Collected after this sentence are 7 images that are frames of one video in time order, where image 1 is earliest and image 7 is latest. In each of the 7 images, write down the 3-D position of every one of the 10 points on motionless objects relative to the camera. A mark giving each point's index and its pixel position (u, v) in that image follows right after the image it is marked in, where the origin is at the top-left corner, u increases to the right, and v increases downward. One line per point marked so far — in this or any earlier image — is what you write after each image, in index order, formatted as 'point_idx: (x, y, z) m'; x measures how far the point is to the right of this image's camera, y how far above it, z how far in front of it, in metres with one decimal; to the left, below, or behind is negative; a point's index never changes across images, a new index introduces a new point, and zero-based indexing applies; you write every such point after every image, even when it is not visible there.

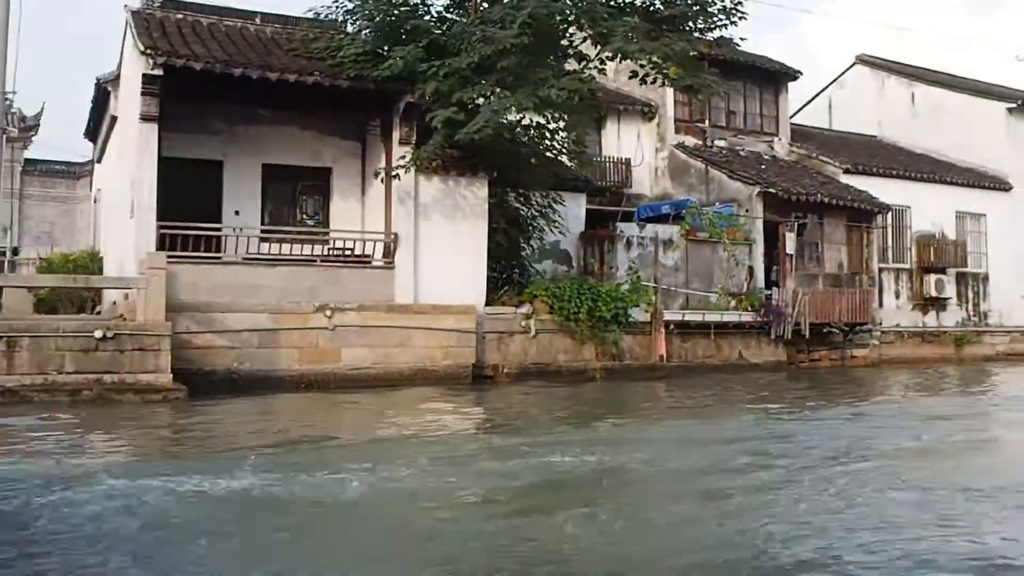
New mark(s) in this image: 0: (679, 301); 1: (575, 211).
0: (+3.6, -0.3, +15.7) m
1: (+1.4, +1.7, +16.3) m
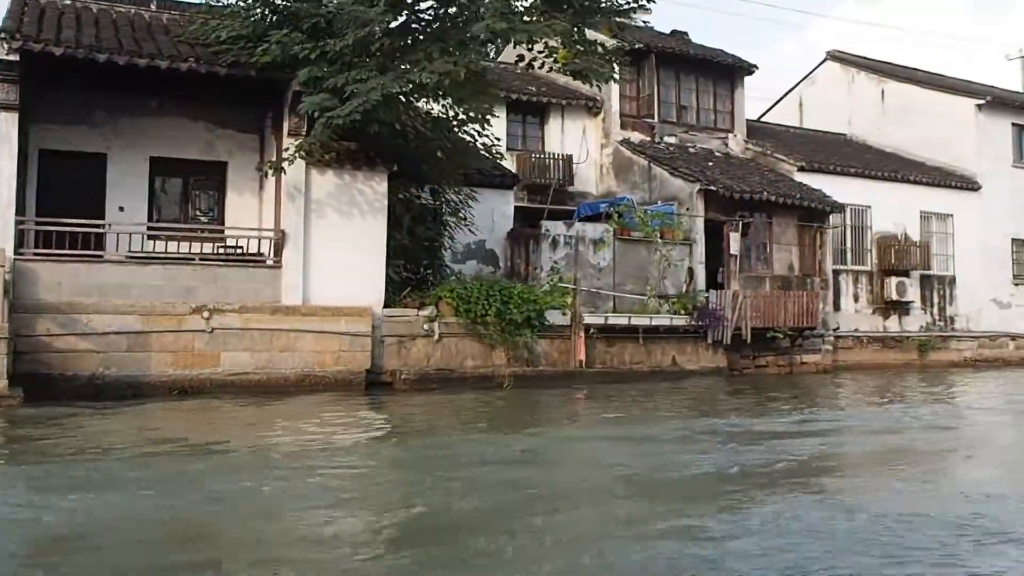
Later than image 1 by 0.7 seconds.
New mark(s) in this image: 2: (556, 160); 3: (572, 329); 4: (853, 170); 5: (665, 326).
0: (+2.0, -0.3, +14.9) m
1: (-0.3, +1.7, +15.5) m
2: (+1.1, +3.2, +18.1) m
3: (+1.1, -0.8, +13.6) m
4: (+9.2, +3.2, +19.4) m
5: (+3.1, -0.8, +14.7) m
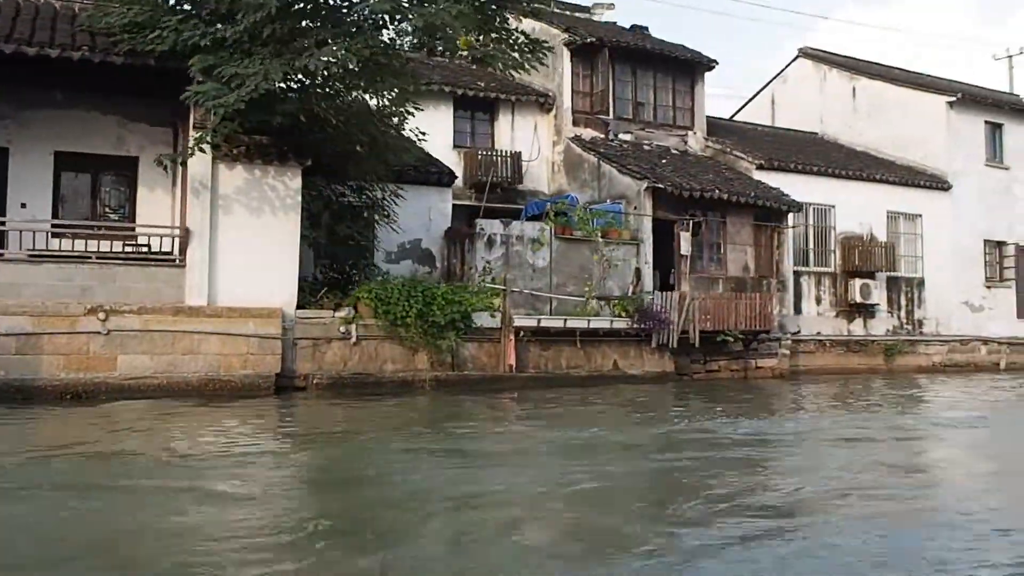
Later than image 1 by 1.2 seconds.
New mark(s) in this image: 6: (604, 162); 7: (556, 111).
0: (+0.7, -0.4, +14.4) m
1: (-1.5, +1.7, +15.0) m
2: (-0.2, +3.2, +17.5) m
3: (-0.2, -0.8, +13.0) m
4: (+7.9, +3.1, +18.8) m
5: (+1.8, -0.8, +14.1) m
6: (+2.1, +2.9, +16.7) m
7: (+1.1, +4.4, +18.1) m
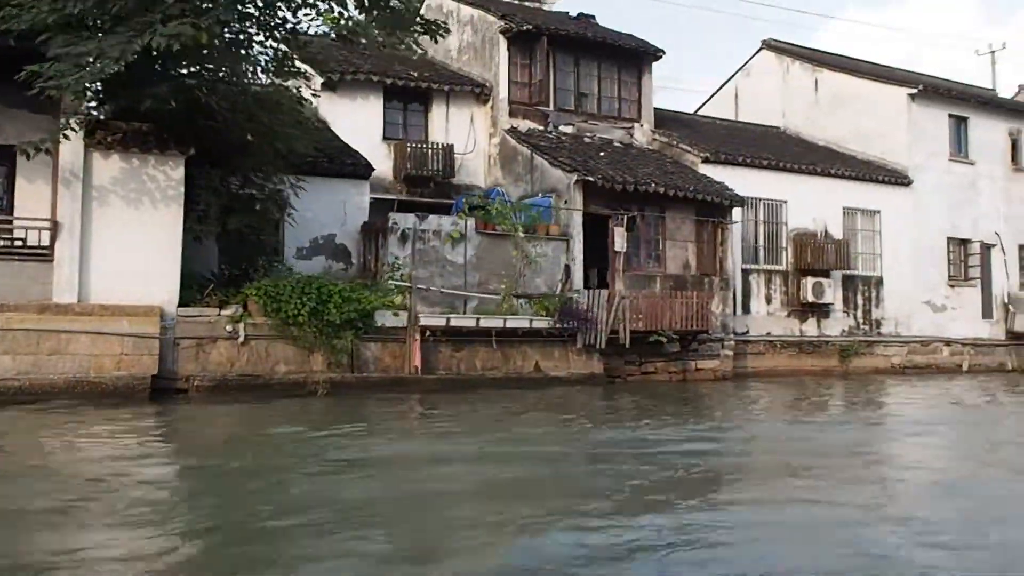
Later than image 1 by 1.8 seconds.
0: (-0.9, -0.3, +13.7) m
1: (-3.1, +1.7, +14.3) m
2: (-1.8, +3.2, +16.8) m
3: (-1.8, -0.7, +12.3) m
4: (+6.3, +3.2, +18.1) m
5: (+0.2, -0.8, +13.4) m
6: (+0.5, +3.0, +16.0) m
7: (-0.5, +4.5, +17.4) m
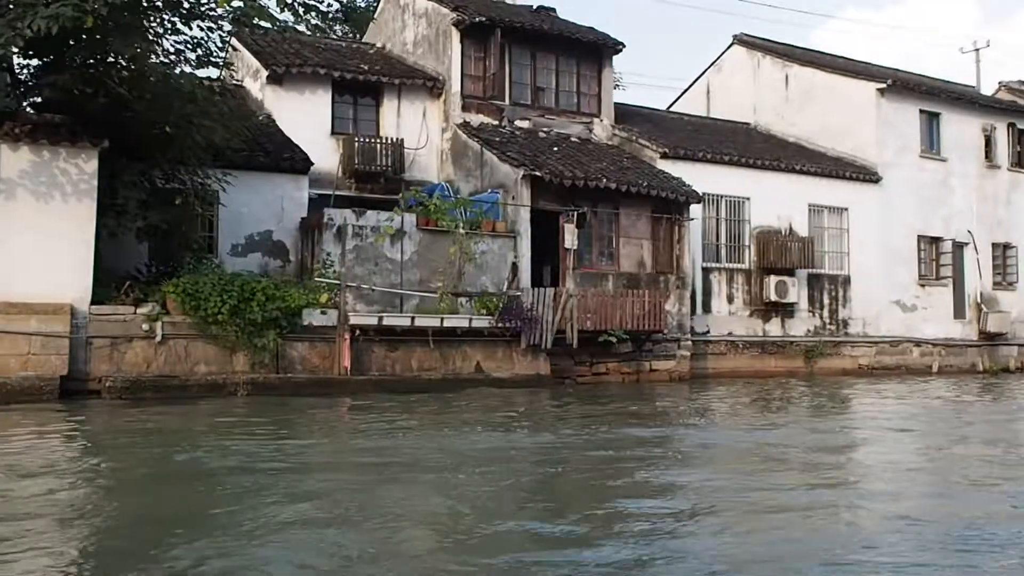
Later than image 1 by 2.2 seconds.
0: (-2.0, -0.3, +13.3) m
1: (-4.2, +1.8, +13.8) m
2: (-2.8, +3.3, +16.4) m
3: (-2.9, -0.7, +11.9) m
4: (+5.2, +3.2, +17.7) m
5: (-0.9, -0.7, +13.0) m
6: (-0.6, +3.0, +15.6) m
7: (-1.6, +4.5, +17.0) m
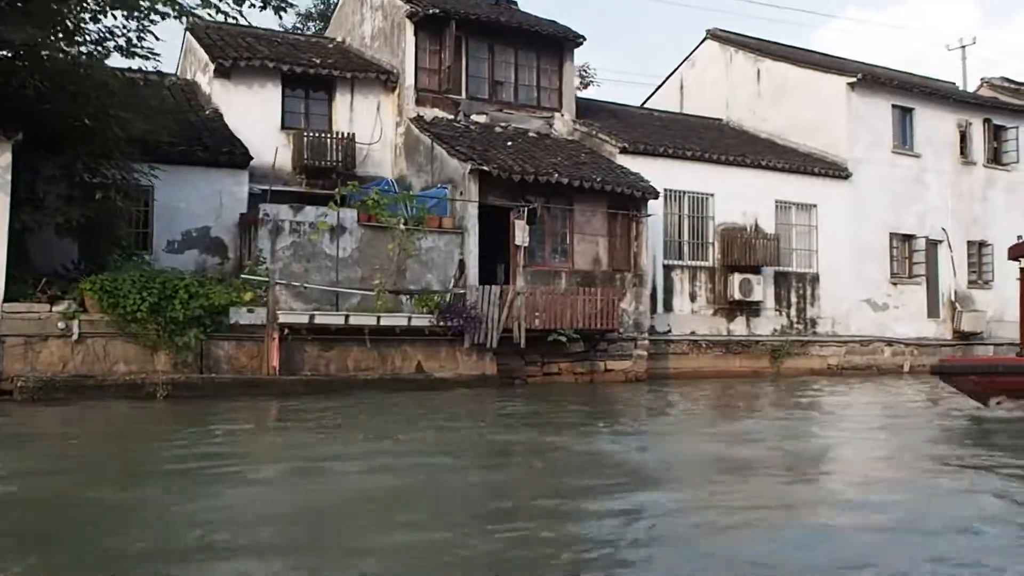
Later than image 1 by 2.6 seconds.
0: (-3.1, -0.2, +12.9) m
1: (-5.3, +1.8, +13.5) m
2: (-3.9, +3.3, +16.1) m
3: (-4.0, -0.7, +11.6) m
4: (+4.2, +3.2, +17.3) m
5: (-1.9, -0.7, +12.6) m
6: (-1.6, +3.0, +15.2) m
7: (-2.6, +4.6, +16.6) m
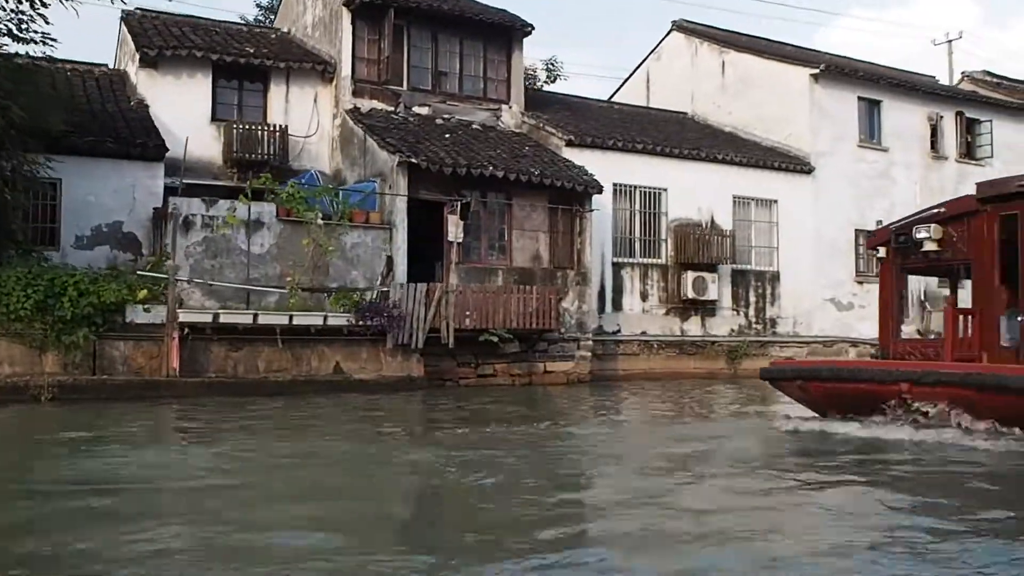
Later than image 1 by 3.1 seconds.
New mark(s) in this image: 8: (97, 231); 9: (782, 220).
0: (-4.4, -0.2, +12.3) m
1: (-6.6, +1.9, +12.9) m
2: (-5.2, +3.4, +15.5) m
3: (-5.3, -0.6, +11.0) m
4: (+2.9, +3.3, +16.6) m
5: (-3.2, -0.6, +12.1) m
6: (-2.9, +3.1, +14.6) m
7: (-3.9, +4.6, +16.0) m
8: (-7.3, +1.0, +12.7) m
9: (+6.9, +1.7, +18.3) m
